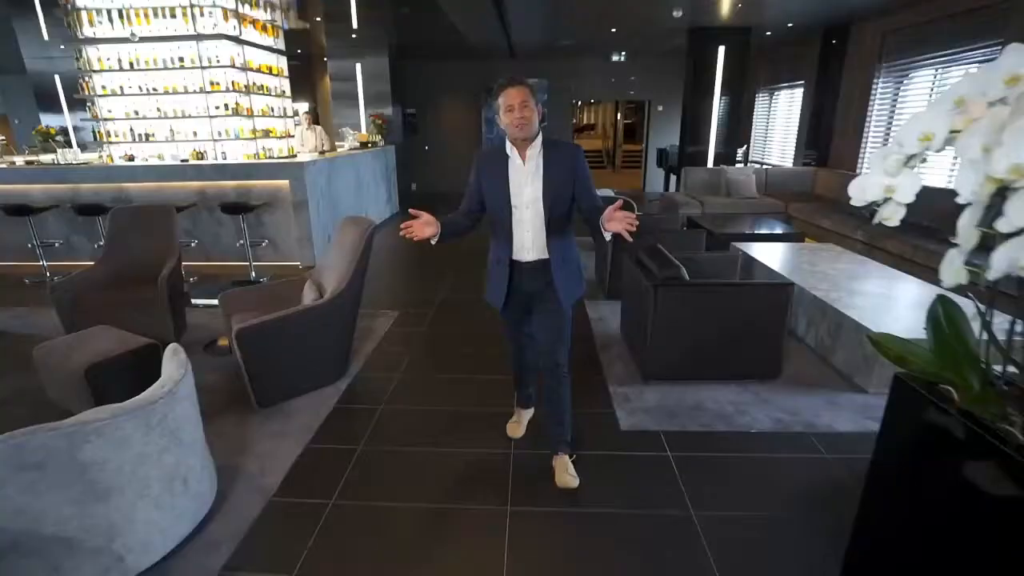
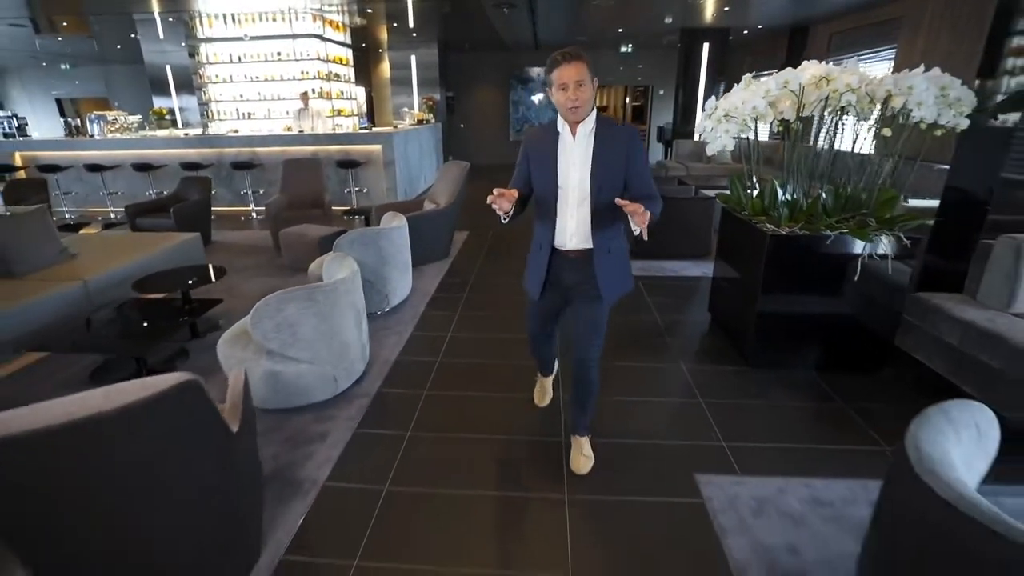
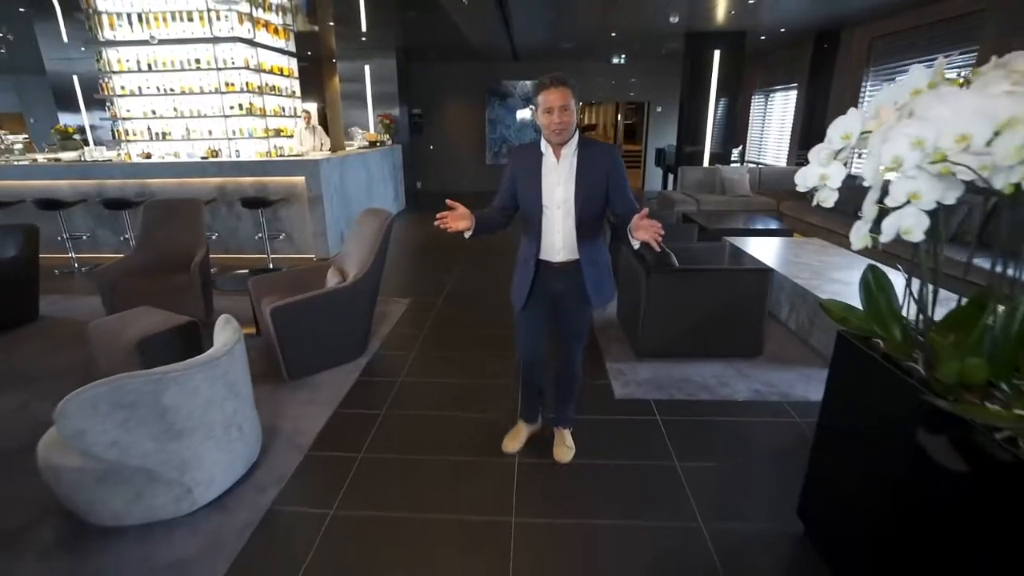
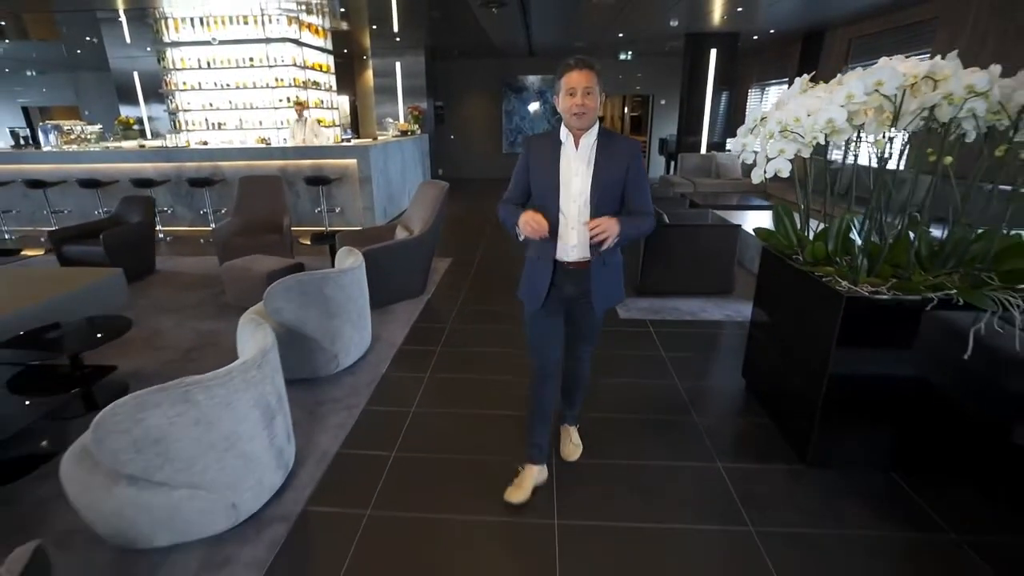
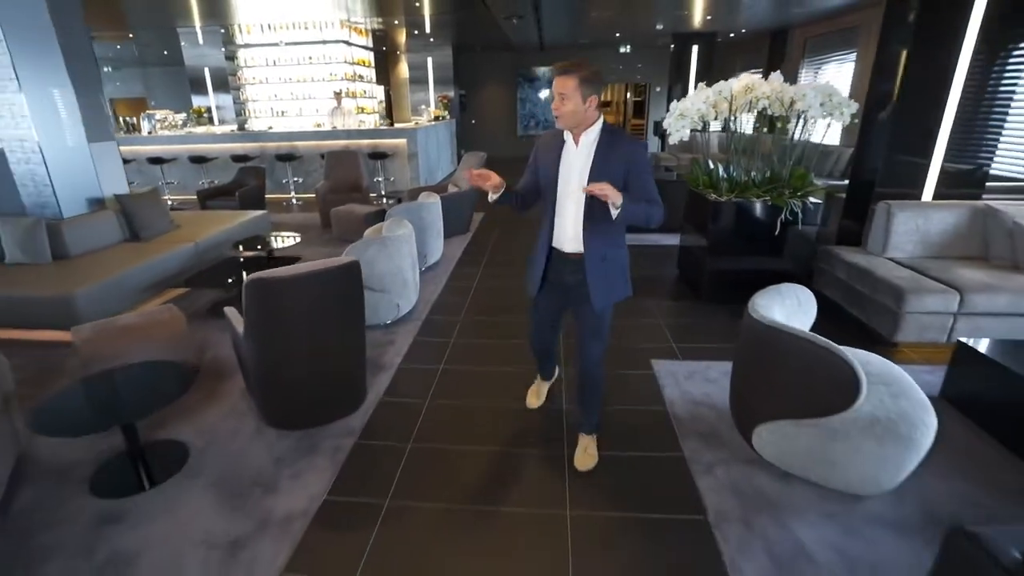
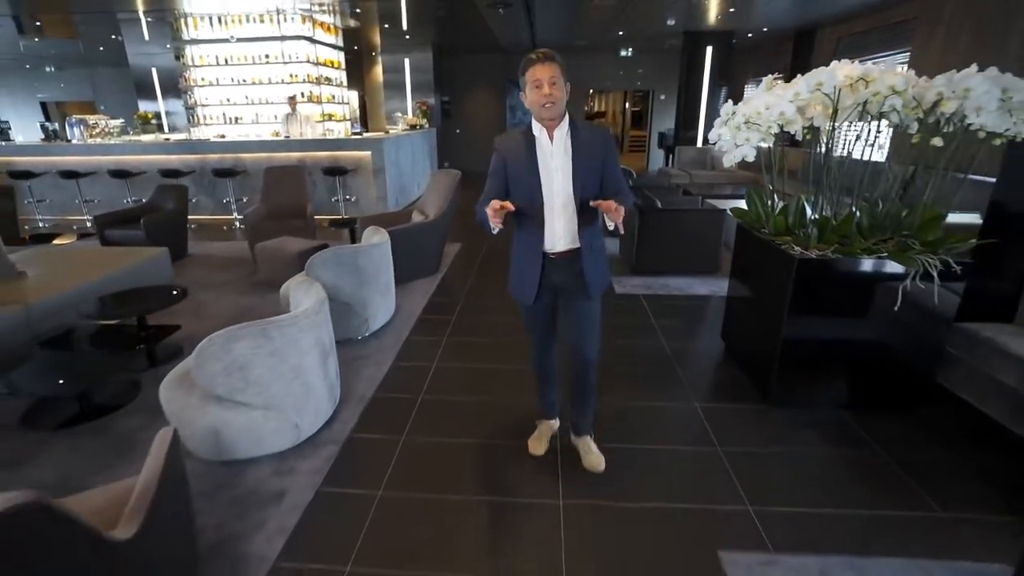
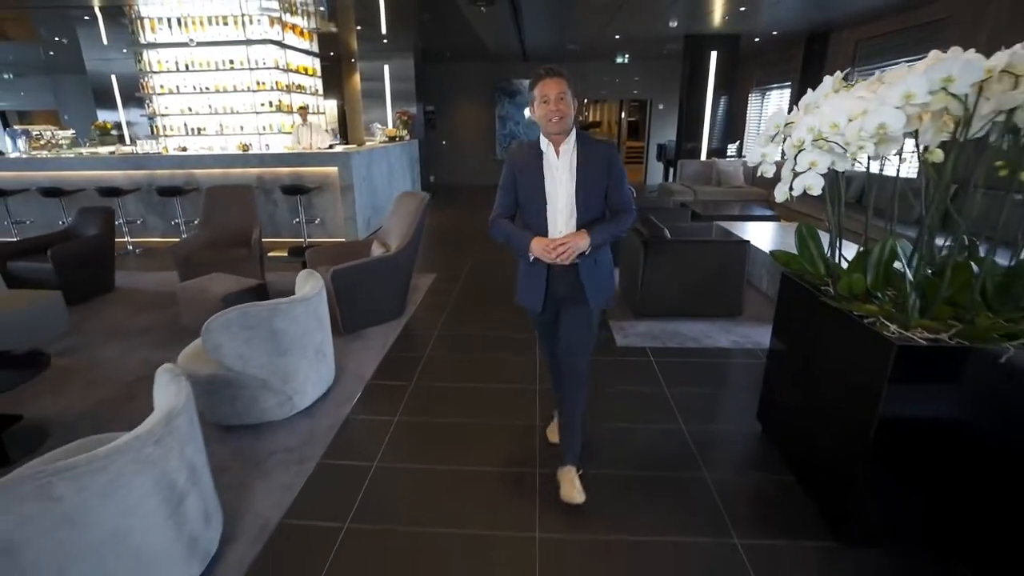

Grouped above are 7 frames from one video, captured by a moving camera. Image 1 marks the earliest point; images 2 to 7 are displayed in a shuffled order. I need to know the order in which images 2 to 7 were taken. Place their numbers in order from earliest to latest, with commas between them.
3, 7, 4, 6, 2, 5
